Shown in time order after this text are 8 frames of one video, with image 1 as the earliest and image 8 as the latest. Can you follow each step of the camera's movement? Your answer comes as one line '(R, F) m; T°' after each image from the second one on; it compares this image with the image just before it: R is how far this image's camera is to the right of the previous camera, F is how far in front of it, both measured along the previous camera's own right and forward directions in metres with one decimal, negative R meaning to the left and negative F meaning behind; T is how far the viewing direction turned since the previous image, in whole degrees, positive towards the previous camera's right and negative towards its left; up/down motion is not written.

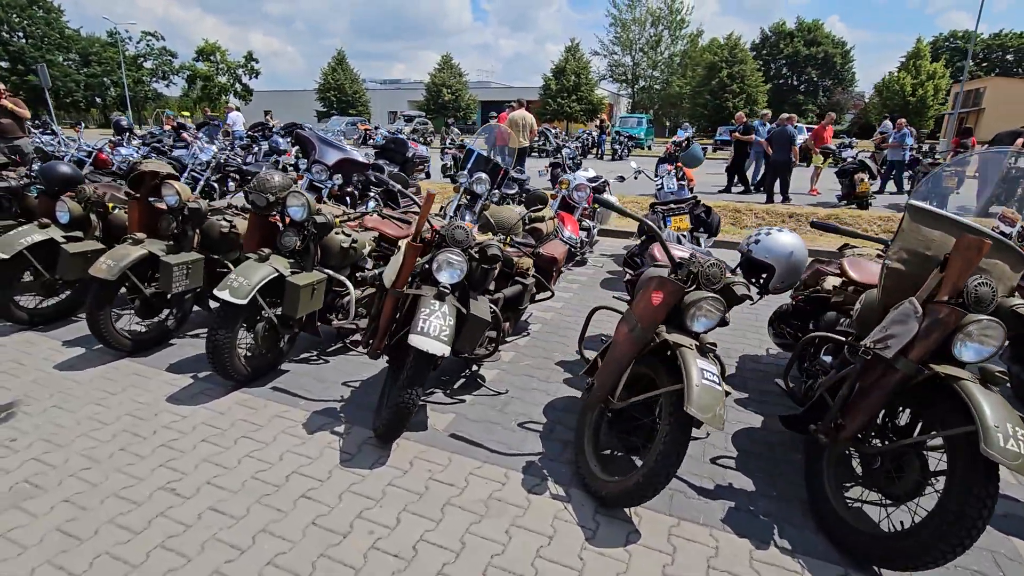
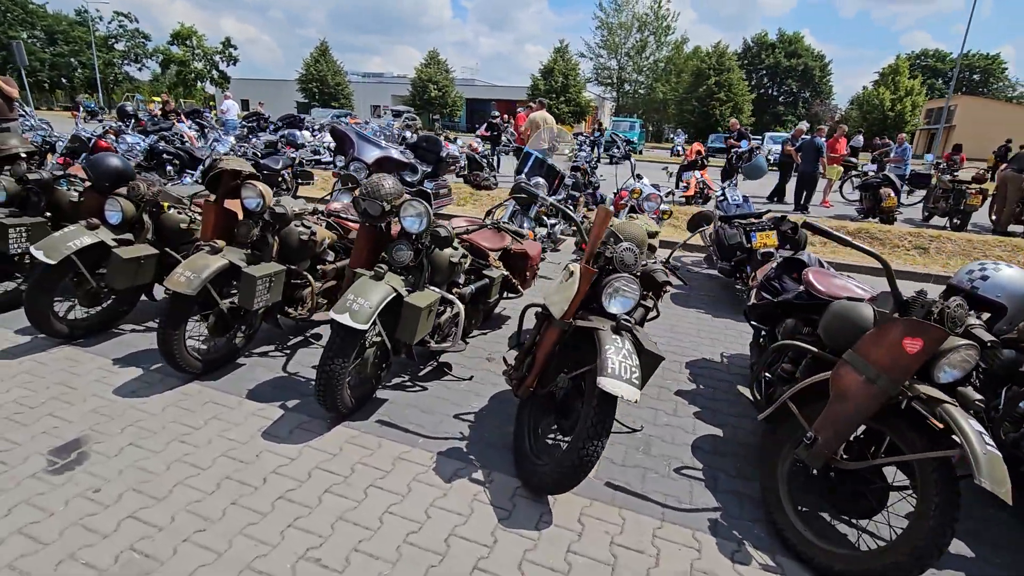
(-1.1, +0.4) m; +3°
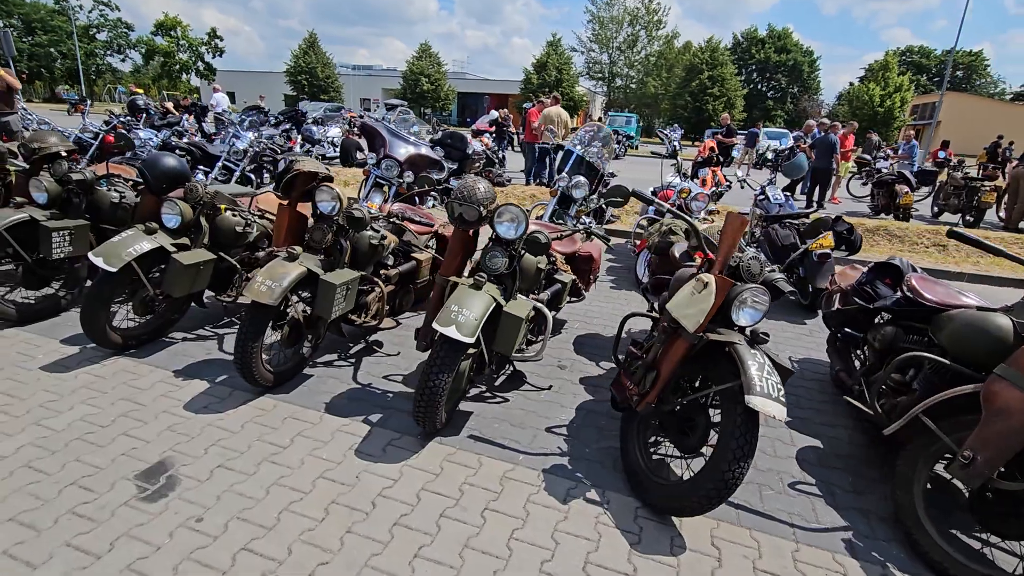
(-0.7, +0.2) m; +1°
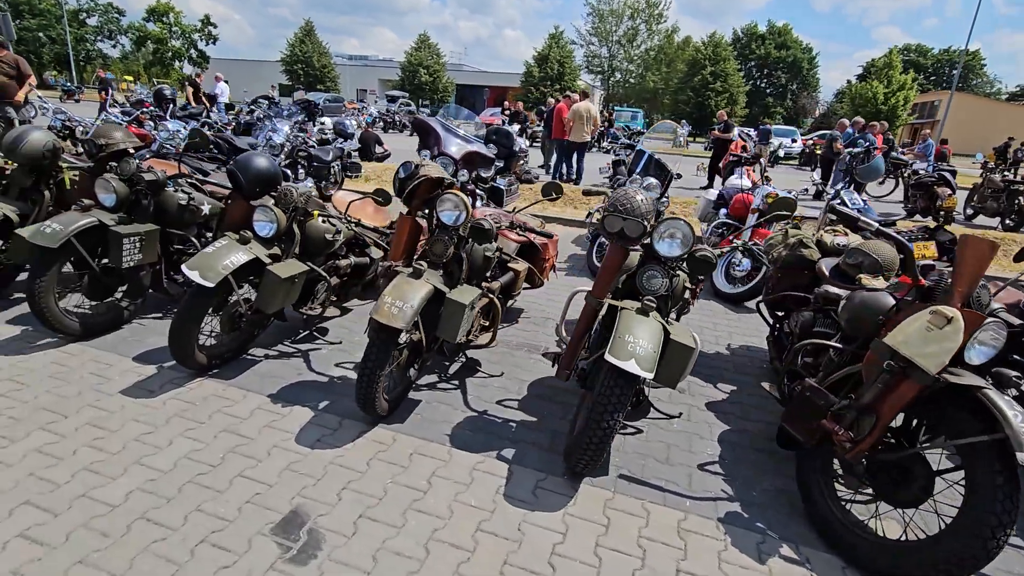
(-0.9, +0.4) m; +1°
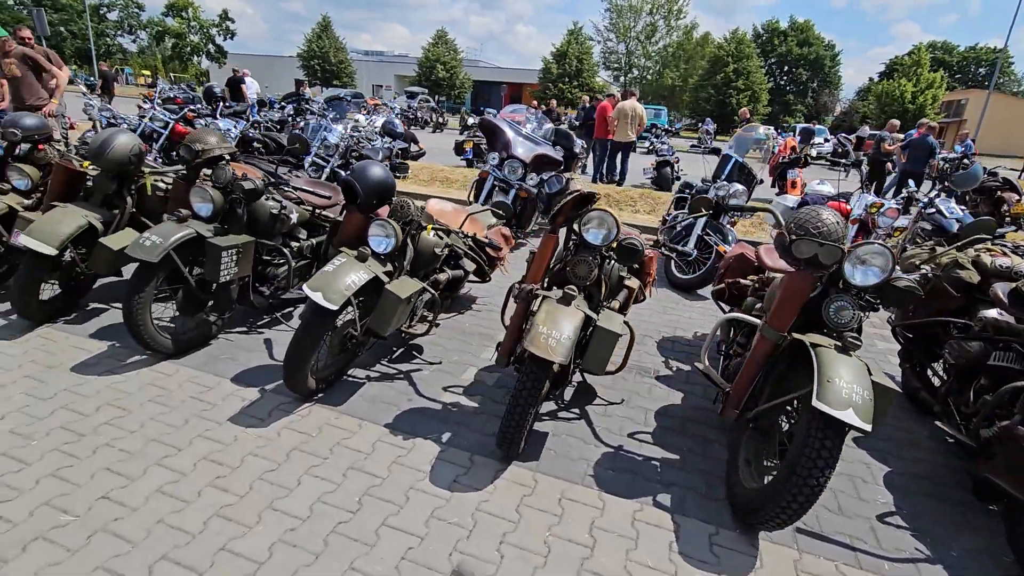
(-0.8, +0.3) m; -1°
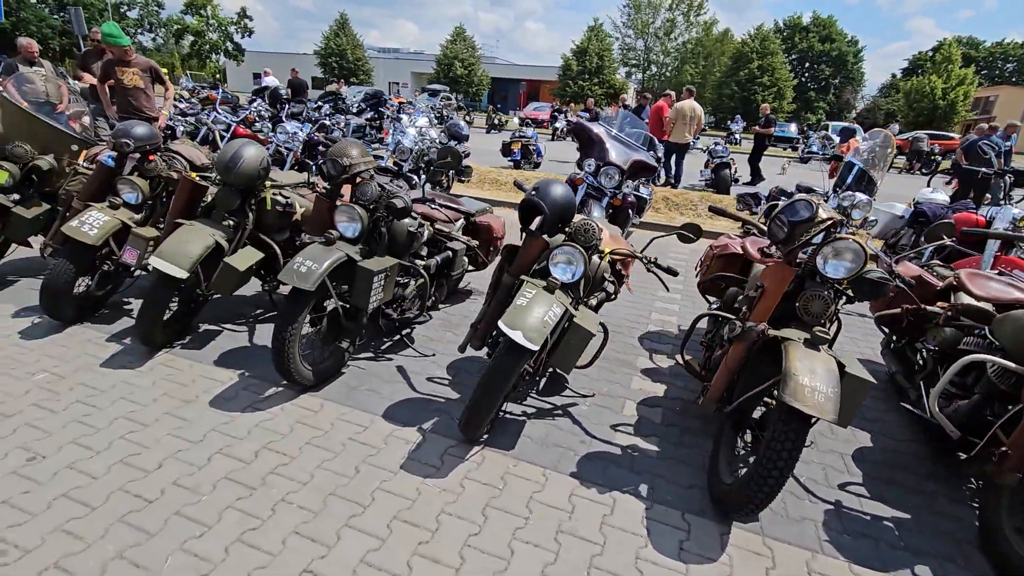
(-1.1, +0.3) m; -1°
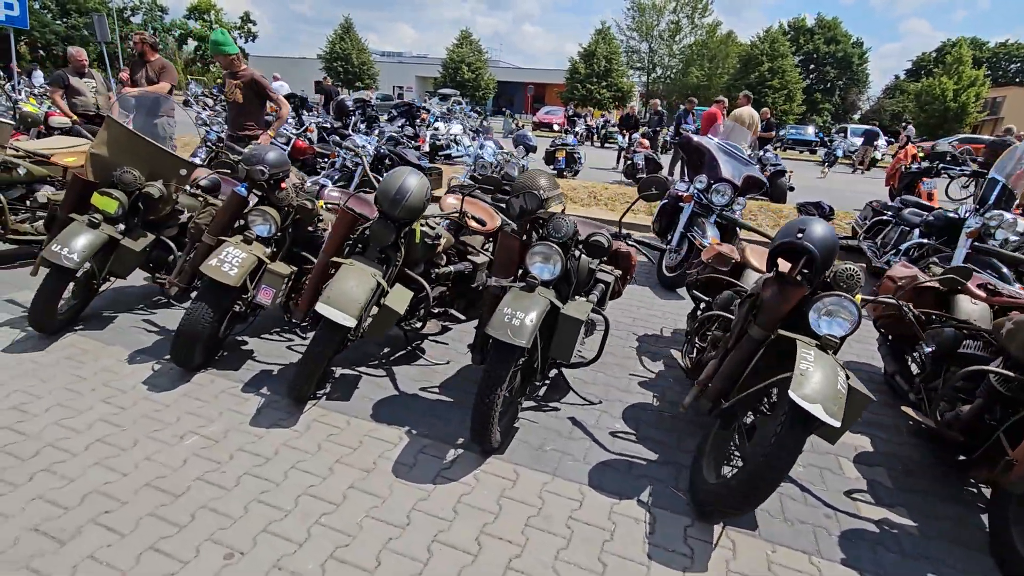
(-1.3, +0.4) m; 0°
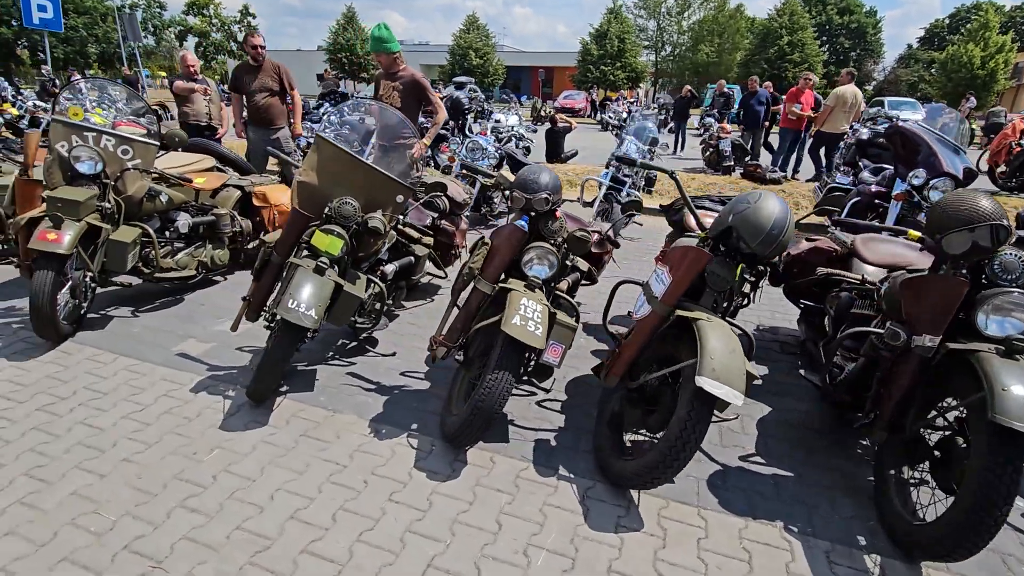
(-1.9, +0.7) m; 0°
